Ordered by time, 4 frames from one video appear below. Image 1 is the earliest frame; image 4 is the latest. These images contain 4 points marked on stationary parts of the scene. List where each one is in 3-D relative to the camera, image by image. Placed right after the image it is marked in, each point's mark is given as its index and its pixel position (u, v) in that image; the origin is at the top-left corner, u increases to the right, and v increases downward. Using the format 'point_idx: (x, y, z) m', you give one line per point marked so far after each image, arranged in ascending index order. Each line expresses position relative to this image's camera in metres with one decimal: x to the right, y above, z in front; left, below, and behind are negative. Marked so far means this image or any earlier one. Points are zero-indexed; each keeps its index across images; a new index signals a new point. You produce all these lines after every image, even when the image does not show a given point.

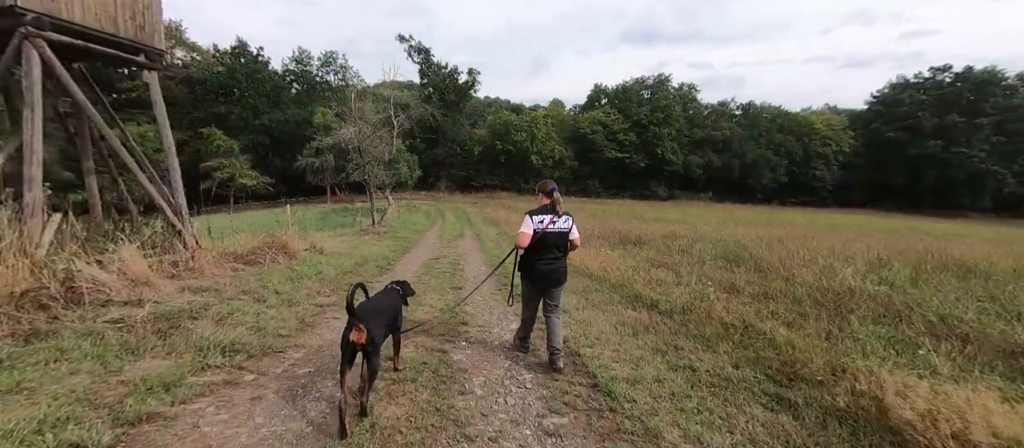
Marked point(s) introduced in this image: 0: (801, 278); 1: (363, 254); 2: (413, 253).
0: (+4.7, -0.9, +6.3) m
1: (-4.4, -0.9, +11.2) m
2: (-3.4, -1.0, +13.3) m
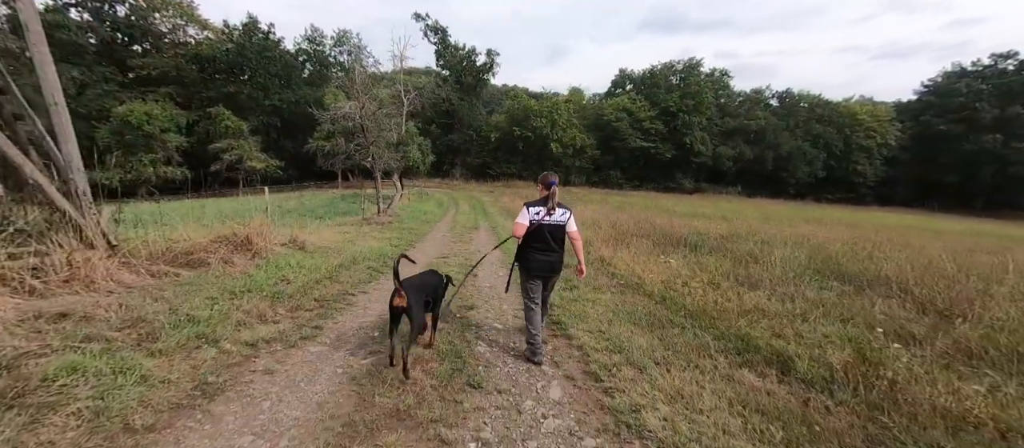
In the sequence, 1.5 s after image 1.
0: (+5.1, -1.0, +4.0) m
1: (-3.8, -0.6, +9.2) m
2: (-2.8, -0.7, +11.3) m
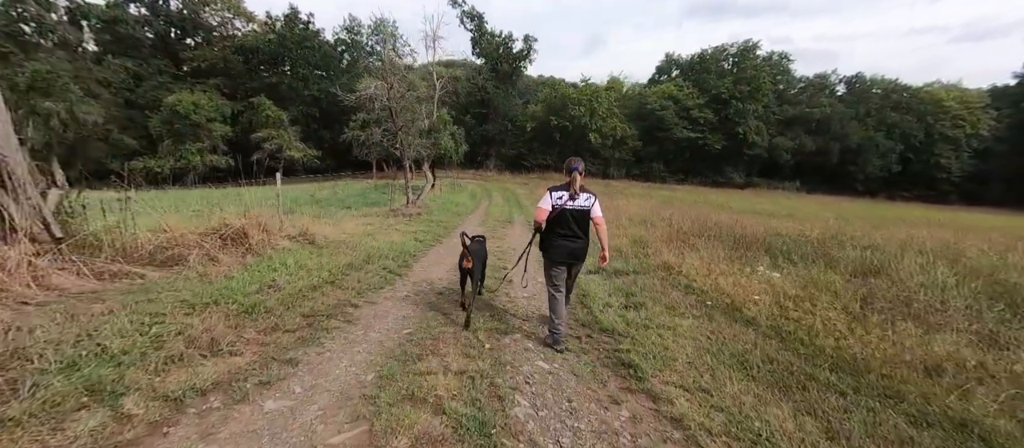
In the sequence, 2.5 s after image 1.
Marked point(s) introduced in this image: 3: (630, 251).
0: (+5.5, -1.1, +2.1) m
1: (-2.9, -0.4, +8.0) m
2: (-1.7, -0.5, +10.0) m
3: (+2.7, -0.6, +8.6) m
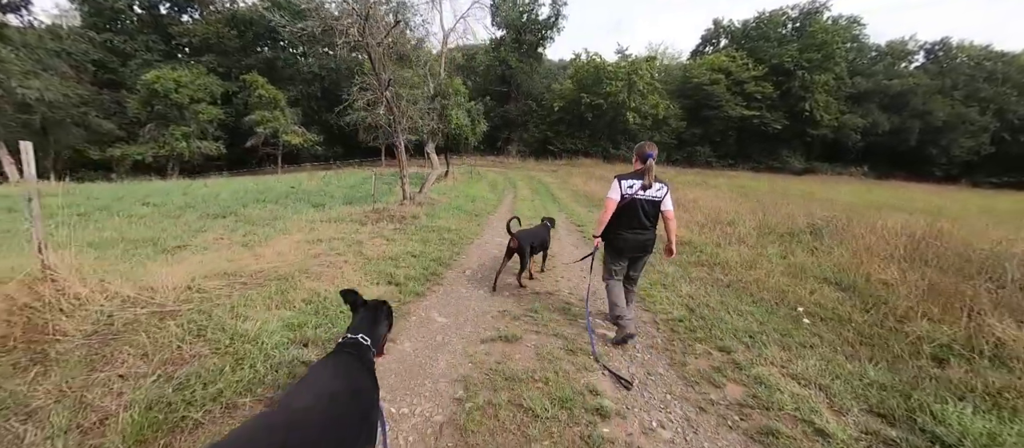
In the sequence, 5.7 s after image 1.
0: (+6.0, -1.7, -3.2) m
1: (-2.1, -0.8, +3.1) m
2: (-0.8, -0.8, +5.0) m
3: (+3.5, -1.0, +3.5) m
